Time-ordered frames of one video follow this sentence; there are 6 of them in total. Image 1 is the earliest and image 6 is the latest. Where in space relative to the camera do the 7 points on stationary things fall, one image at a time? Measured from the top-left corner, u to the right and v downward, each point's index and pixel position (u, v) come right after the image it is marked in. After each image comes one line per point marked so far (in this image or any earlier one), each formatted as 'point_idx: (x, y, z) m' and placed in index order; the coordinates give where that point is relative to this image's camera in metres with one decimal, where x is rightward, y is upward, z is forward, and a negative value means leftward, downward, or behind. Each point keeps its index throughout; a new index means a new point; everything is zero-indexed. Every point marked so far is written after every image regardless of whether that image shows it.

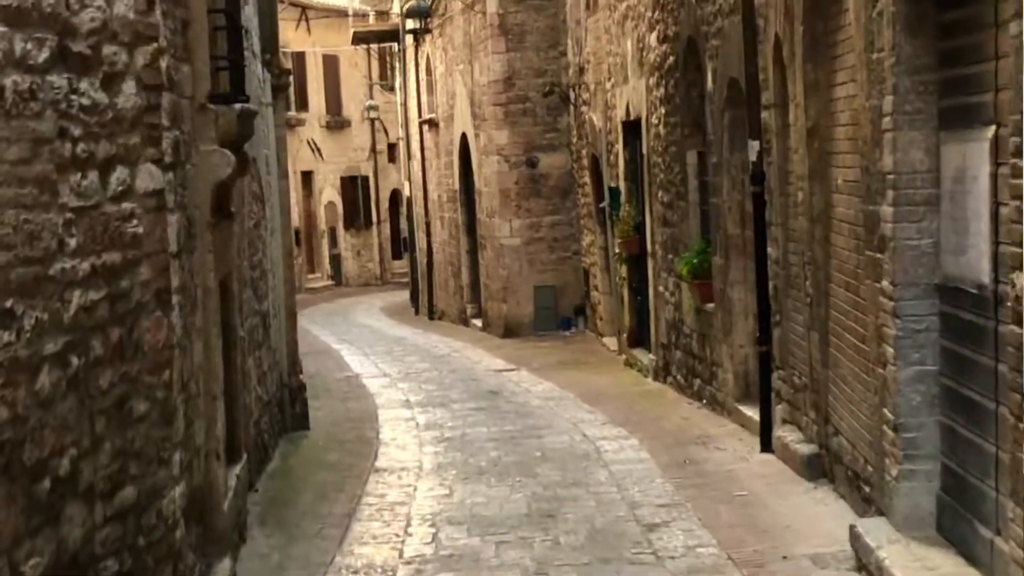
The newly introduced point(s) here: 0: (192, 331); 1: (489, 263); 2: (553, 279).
0: (-1.1, -0.1, +4.8) m
1: (-0.2, +0.3, +15.8) m
2: (+0.4, +0.1, +15.4) m
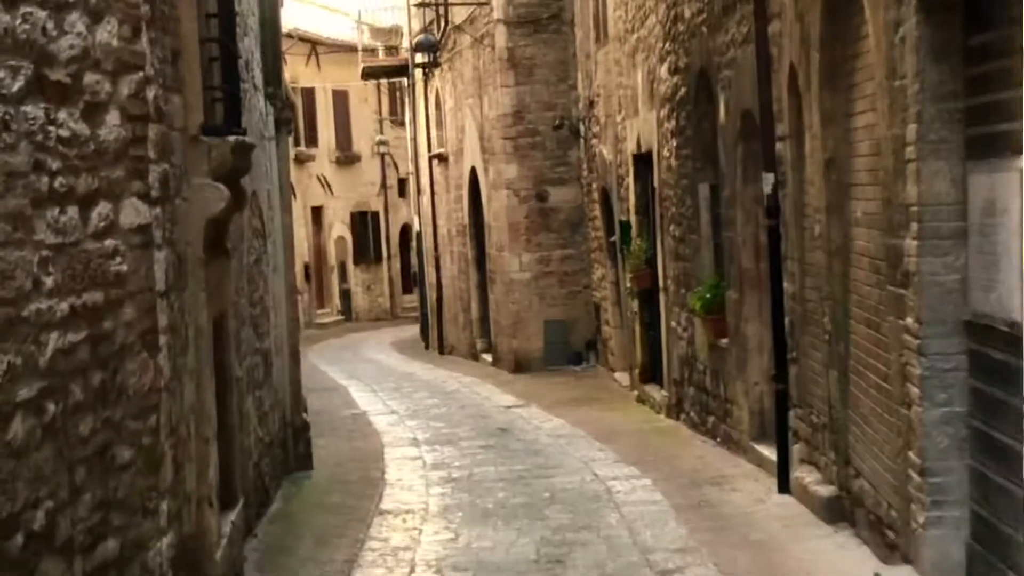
0: (-1.0, -0.3, +4.5) m
1: (-0.1, -0.1, +15.6) m
2: (+0.6, -0.3, +15.2) m
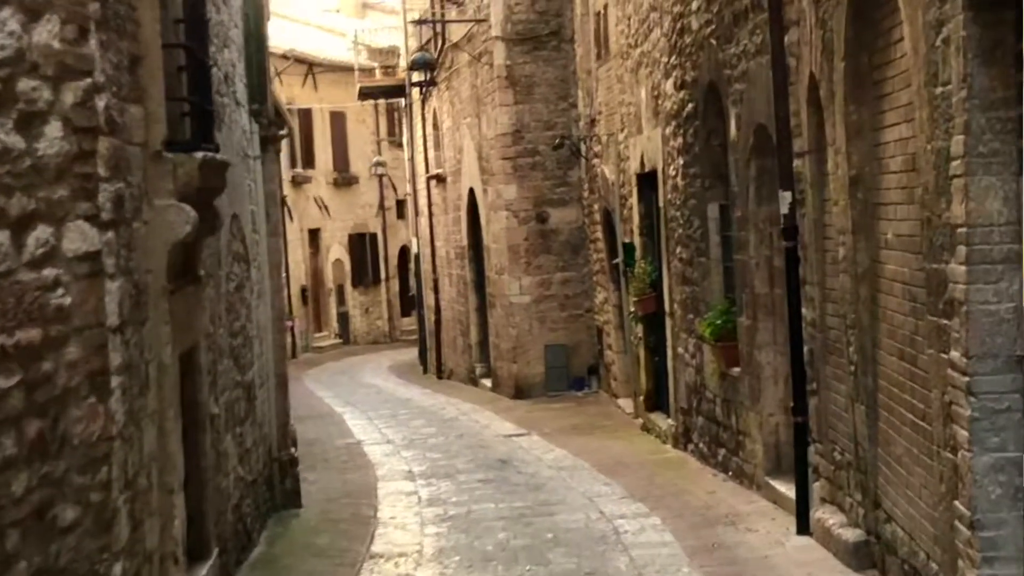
0: (-1.0, -0.4, +4.1) m
1: (-0.1, -0.4, +15.1) m
2: (+0.5, -0.5, +14.7) m
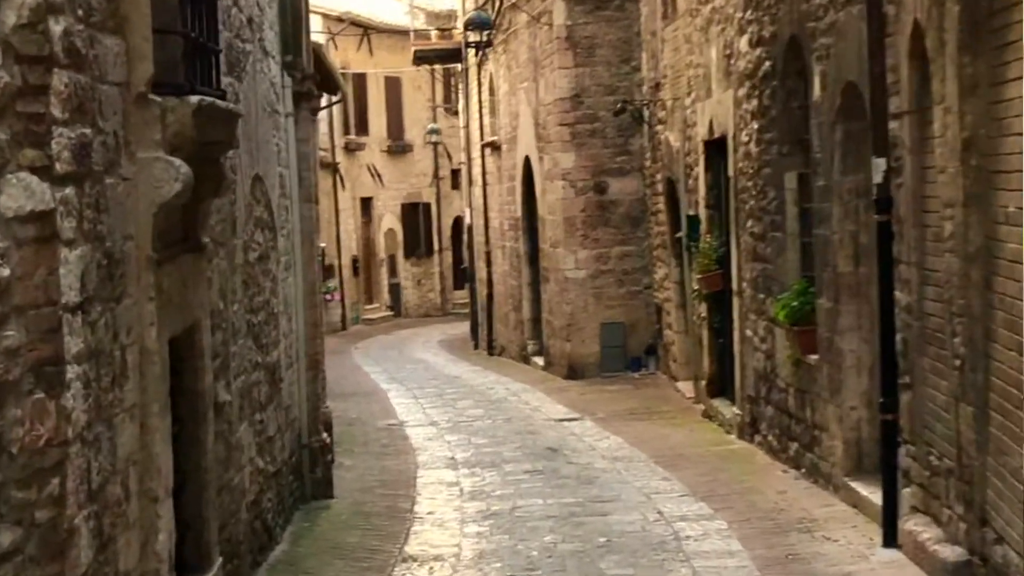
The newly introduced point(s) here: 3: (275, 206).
0: (-0.9, -0.3, +3.4) m
1: (+0.4, -0.1, +14.4) m
2: (+1.1, -0.3, +13.9) m
3: (-1.1, +0.4, +6.6) m
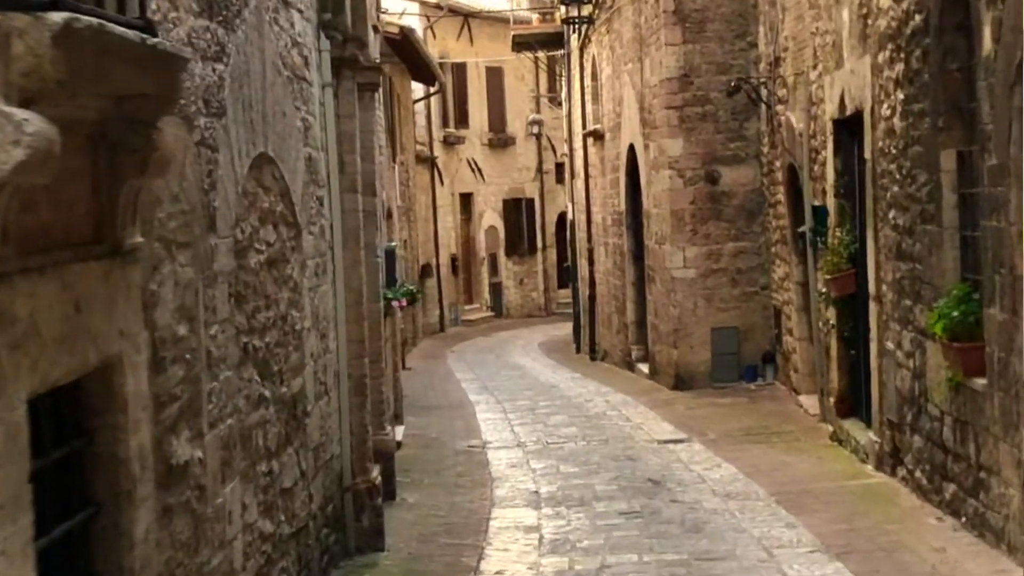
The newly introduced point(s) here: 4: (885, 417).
0: (-0.9, -0.3, +2.0) m
1: (+1.3, -0.1, +12.9) m
2: (+2.0, -0.3, +12.4) m
3: (-0.8, +0.3, +5.3) m
4: (+2.1, -0.7, +7.9) m
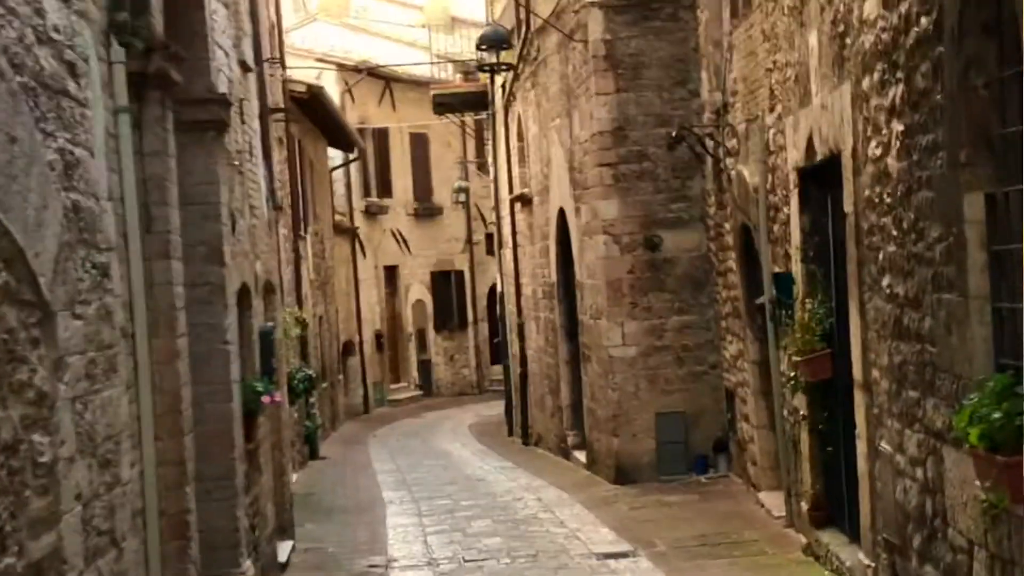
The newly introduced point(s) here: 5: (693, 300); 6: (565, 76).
0: (-1.1, -0.4, +0.3) m
1: (+0.7, -0.7, +11.3) m
2: (+1.3, -0.9, +10.7) m
3: (-1.1, +0.1, +3.5) m
4: (+1.6, -1.1, +6.2) m
5: (+1.4, -0.1, +10.8) m
6: (+0.5, +1.9, +12.6) m
